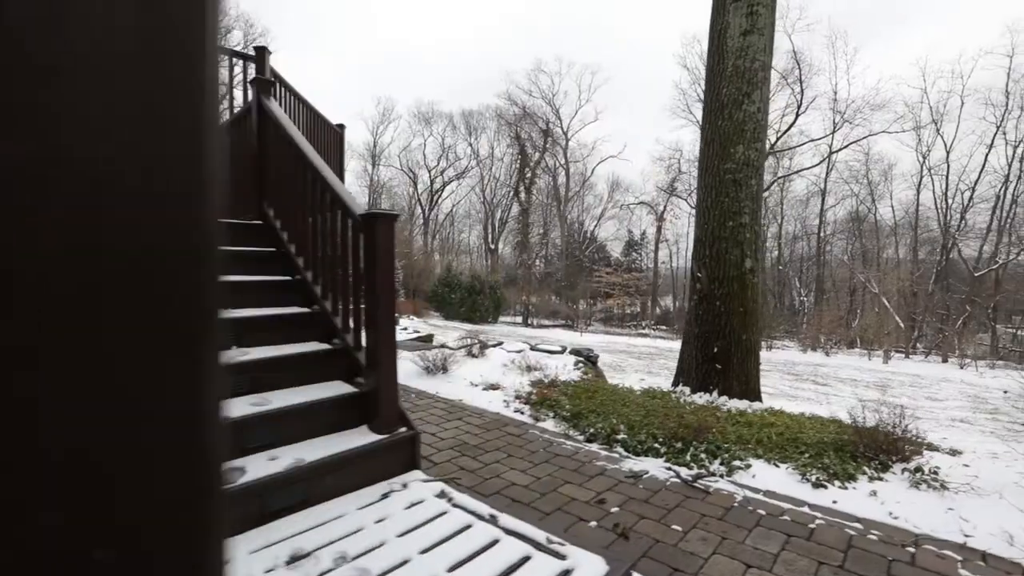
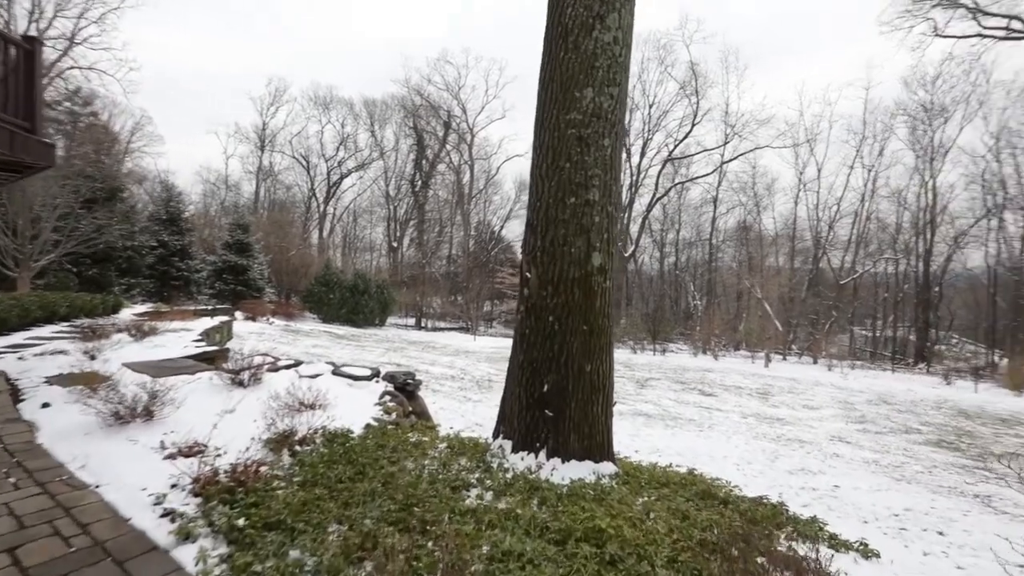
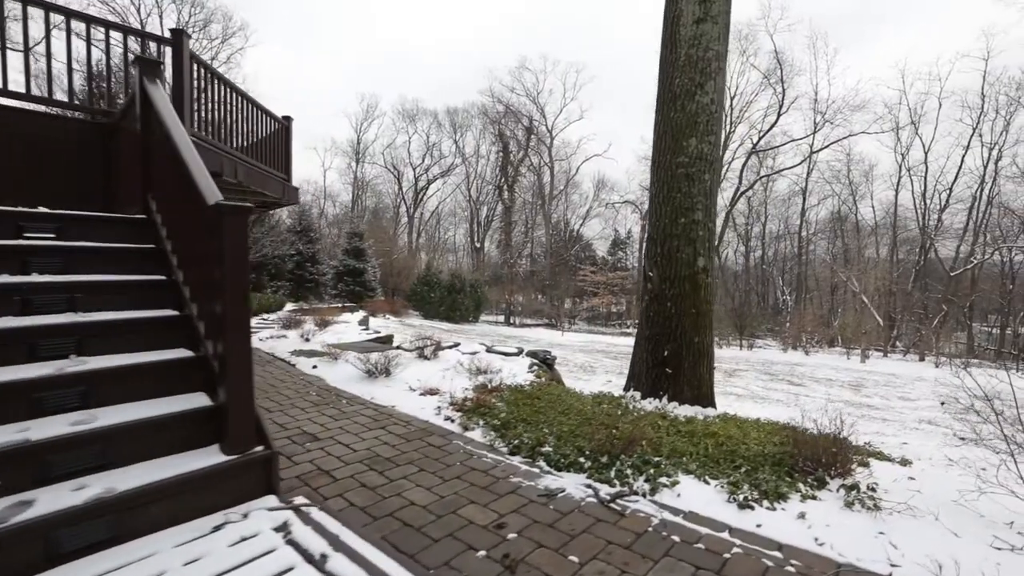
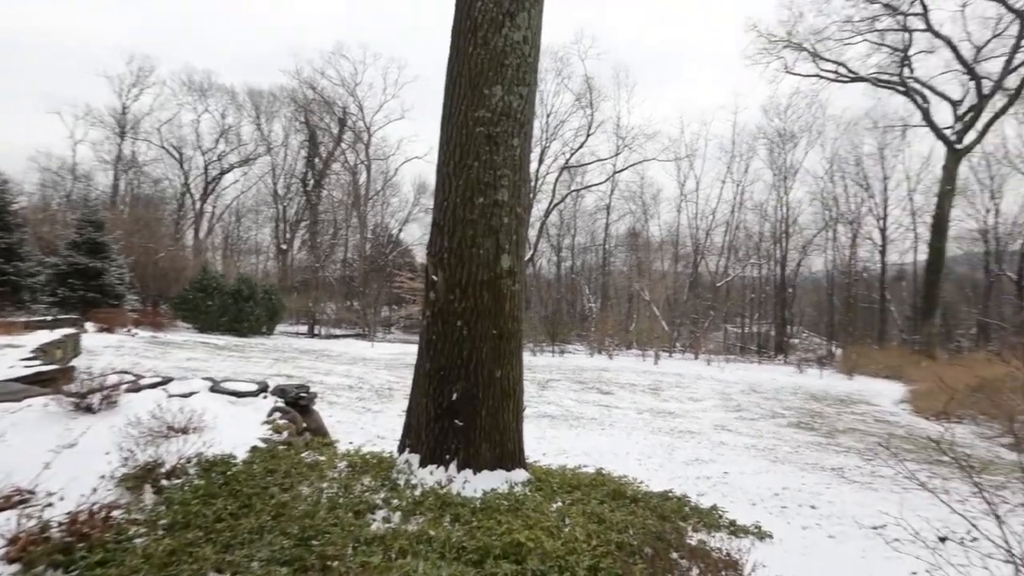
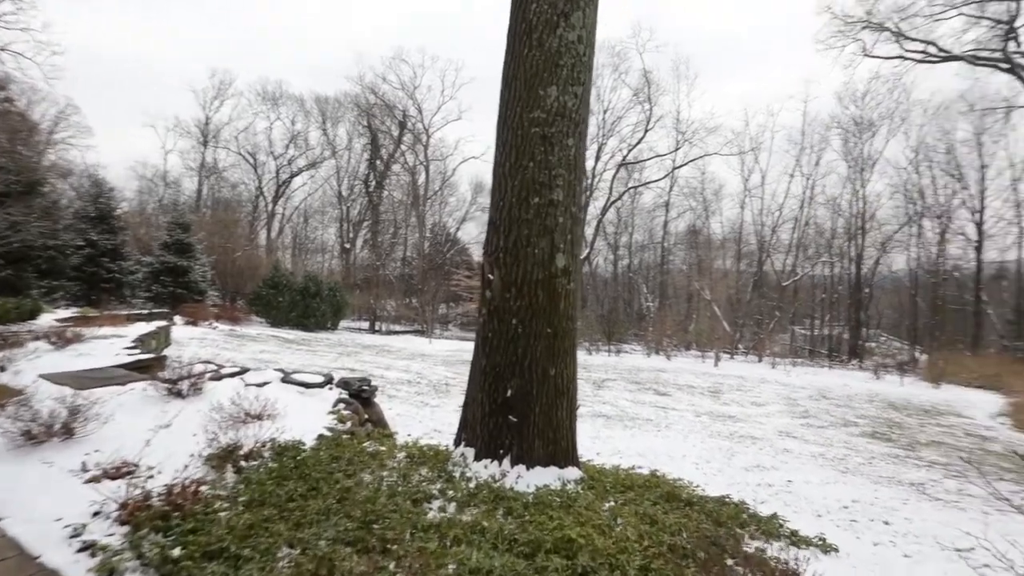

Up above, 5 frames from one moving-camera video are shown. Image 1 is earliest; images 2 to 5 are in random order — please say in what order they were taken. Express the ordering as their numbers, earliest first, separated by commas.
3, 2, 5, 4
